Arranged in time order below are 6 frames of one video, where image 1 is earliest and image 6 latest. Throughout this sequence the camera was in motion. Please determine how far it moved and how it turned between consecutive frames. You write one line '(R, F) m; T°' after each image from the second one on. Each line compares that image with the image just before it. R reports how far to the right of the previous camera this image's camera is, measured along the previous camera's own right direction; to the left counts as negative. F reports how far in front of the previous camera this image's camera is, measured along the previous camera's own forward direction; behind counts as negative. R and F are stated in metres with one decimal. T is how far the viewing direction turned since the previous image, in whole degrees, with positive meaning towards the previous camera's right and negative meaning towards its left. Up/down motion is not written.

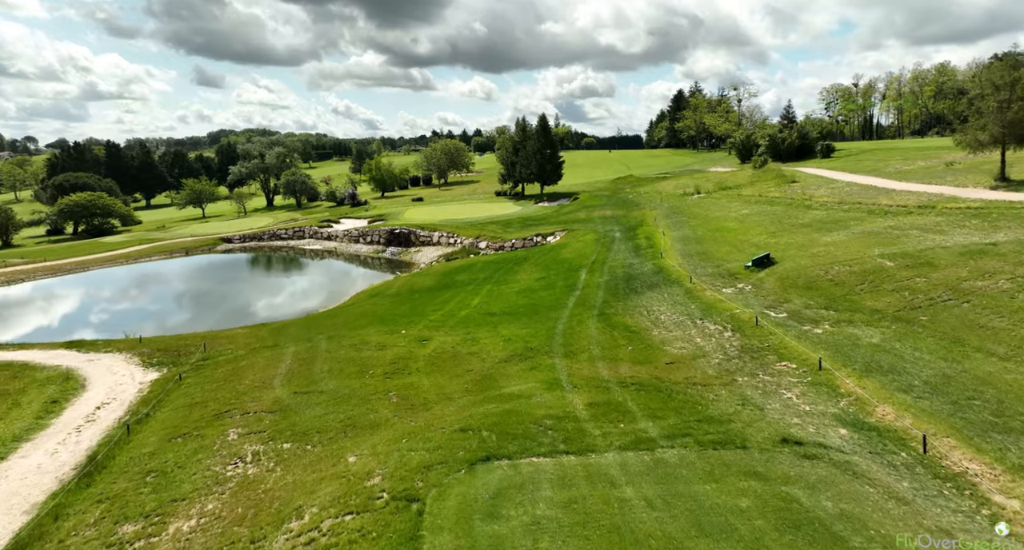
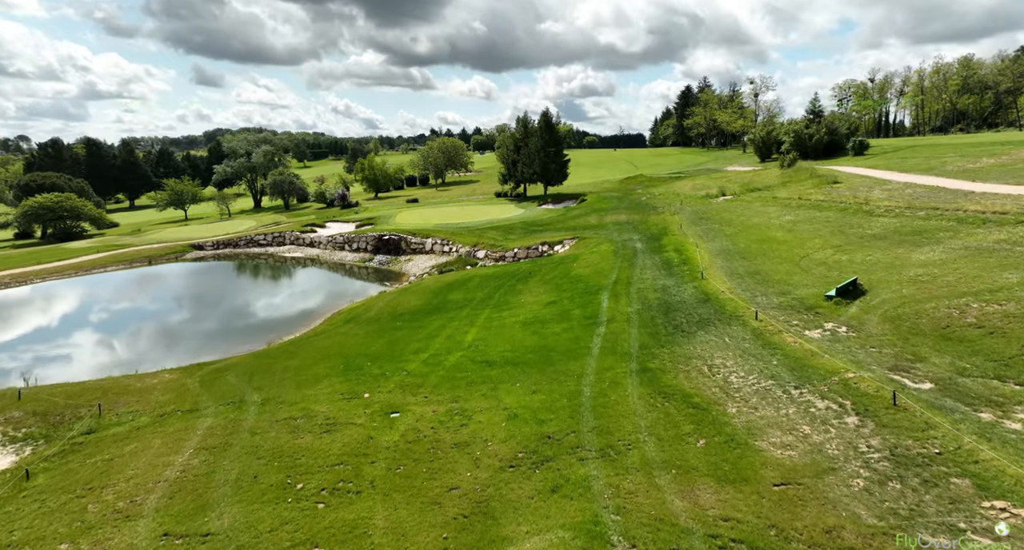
(-0.2, +6.0) m; 0°
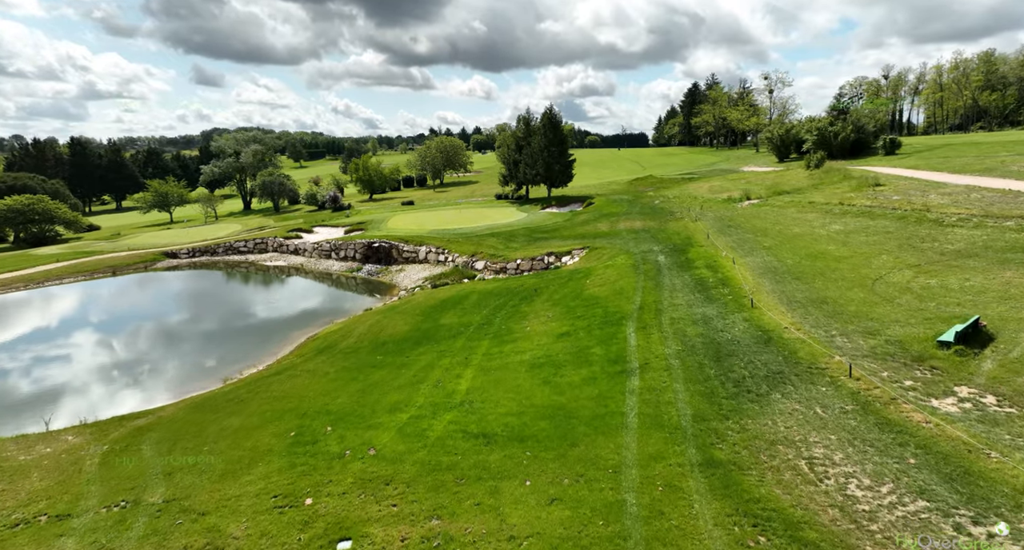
(-0.1, +4.8) m; 0°
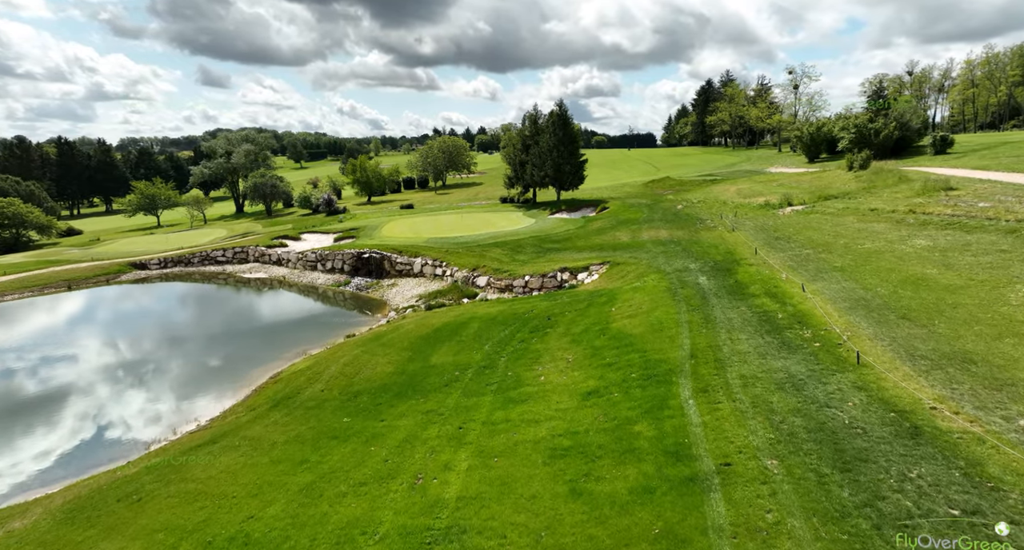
(-0.2, +5.6) m; 0°
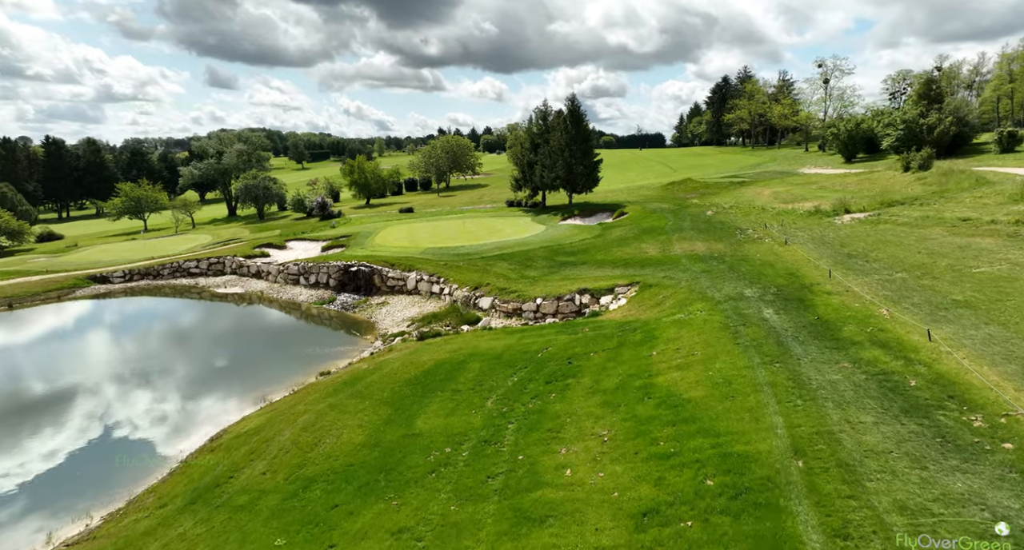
(-0.2, +5.7) m; -1°
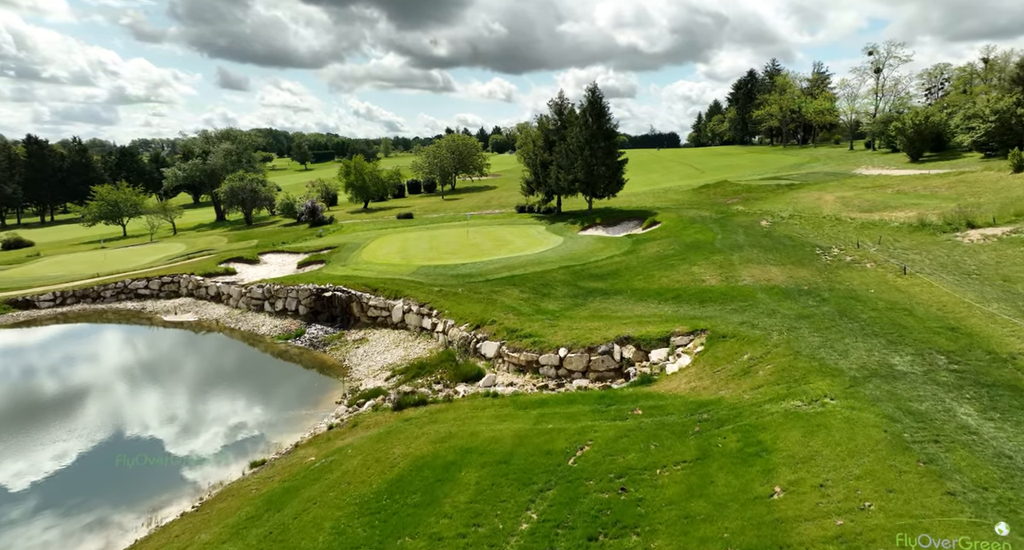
(-0.2, +8.1) m; -1°
